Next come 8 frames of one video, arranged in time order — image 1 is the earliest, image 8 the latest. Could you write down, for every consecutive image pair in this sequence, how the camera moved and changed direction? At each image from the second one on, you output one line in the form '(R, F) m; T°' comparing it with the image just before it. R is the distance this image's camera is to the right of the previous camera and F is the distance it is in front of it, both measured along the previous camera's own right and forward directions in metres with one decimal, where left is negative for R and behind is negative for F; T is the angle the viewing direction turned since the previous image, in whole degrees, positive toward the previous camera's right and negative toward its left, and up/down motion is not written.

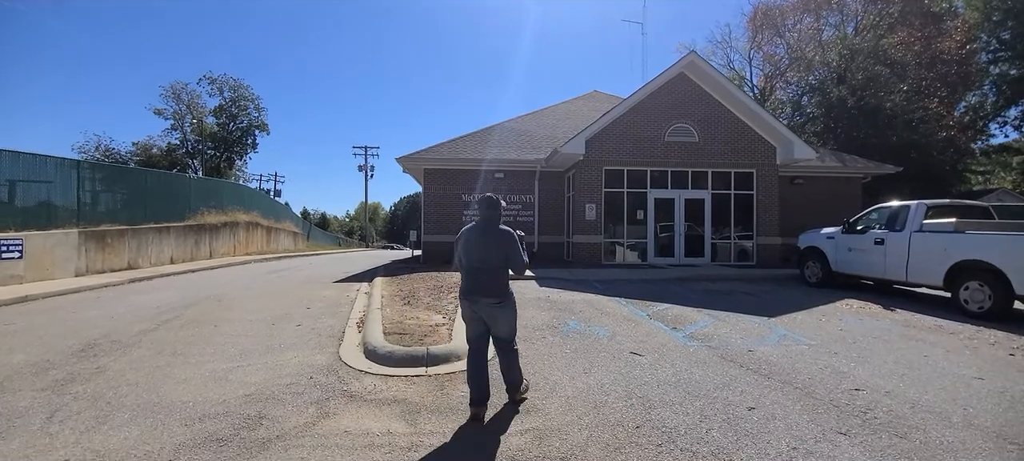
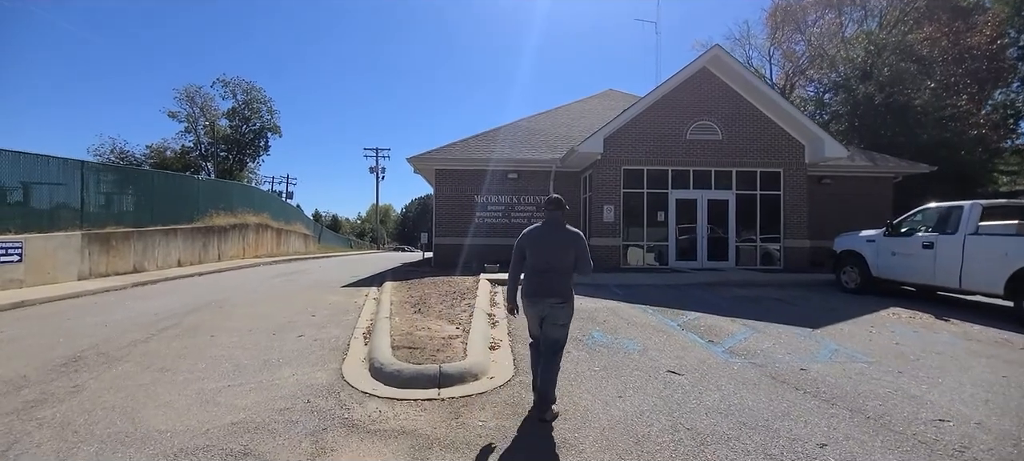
(-0.1, +0.7) m; -1°
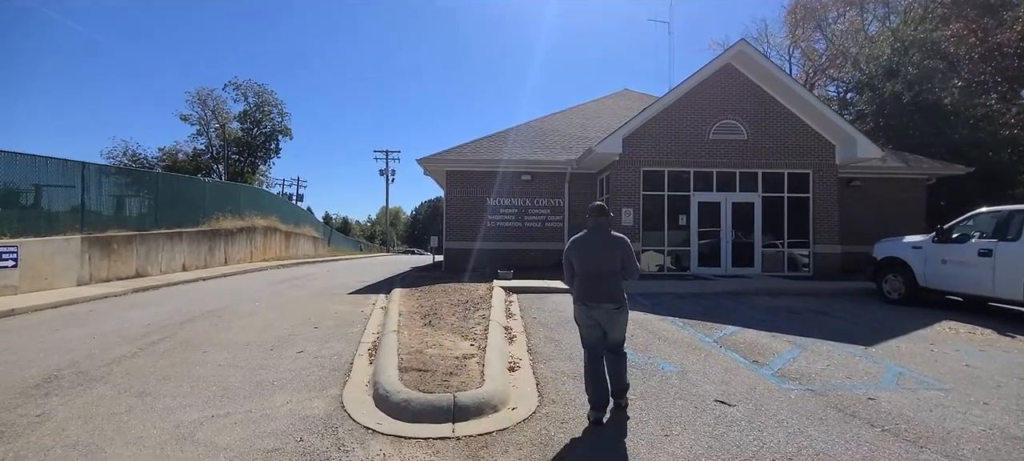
(-0.1, +0.8) m; -1°
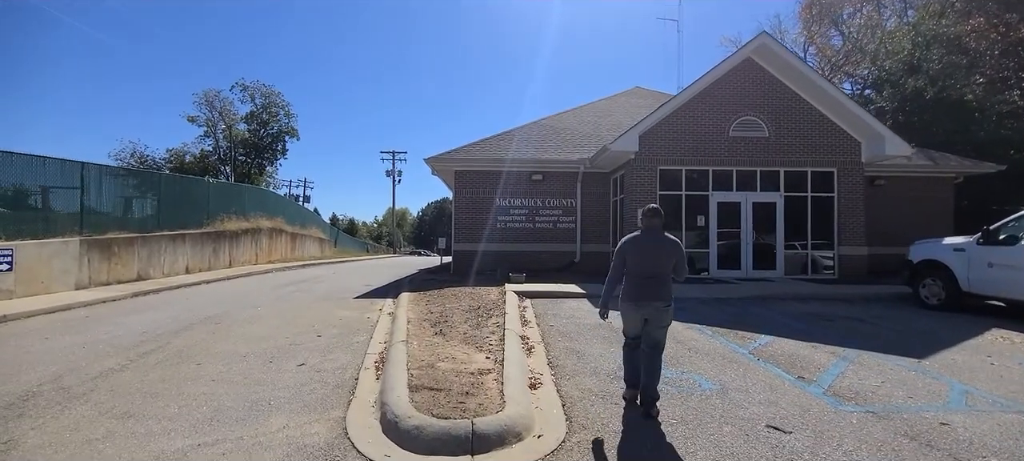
(-0.1, +0.6) m; -1°
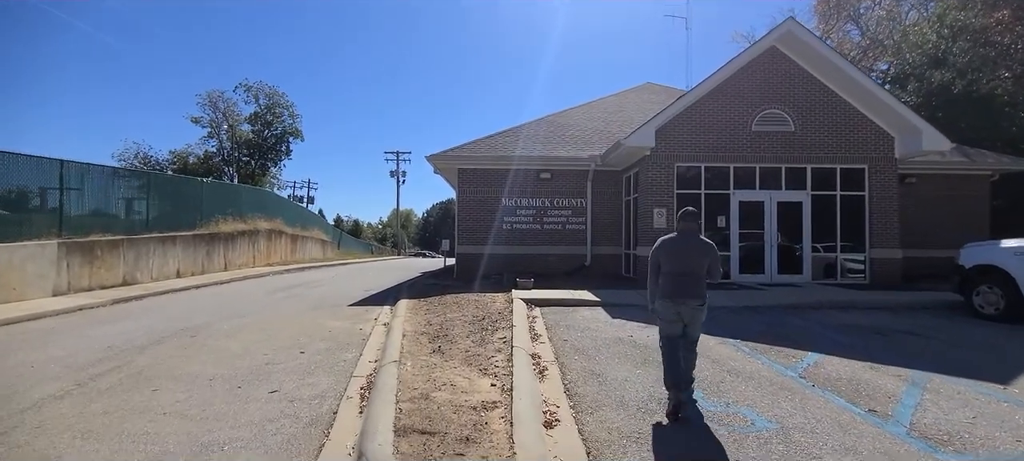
(0.0, +1.1) m; 0°
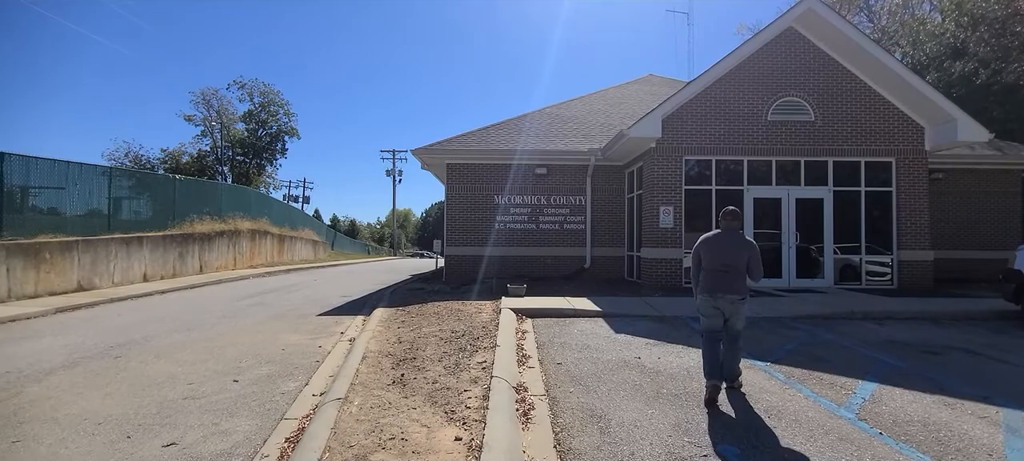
(+0.2, +1.5) m; 0°
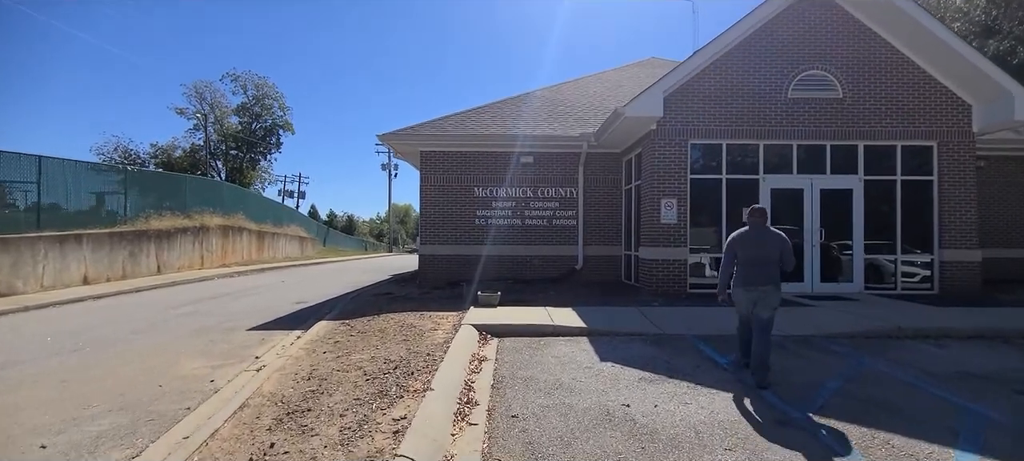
(+0.5, +2.1) m; 0°
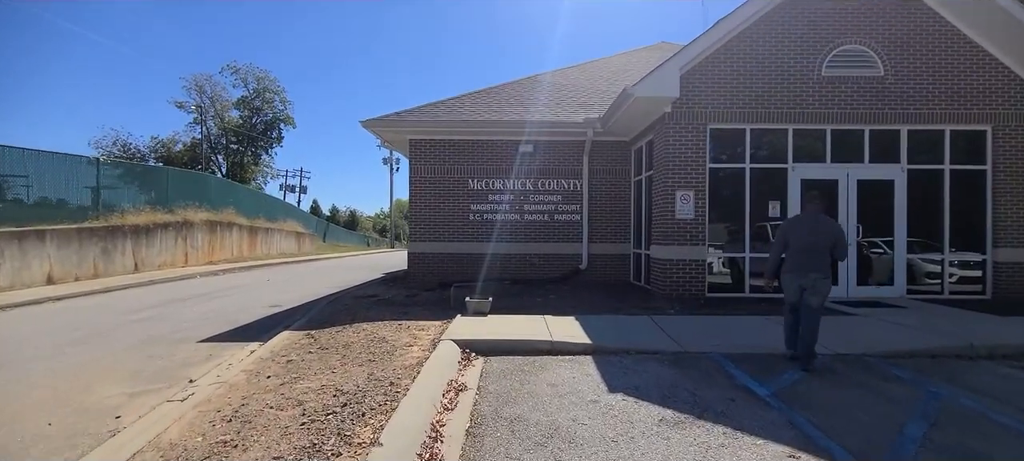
(+0.2, +1.4) m; 0°
